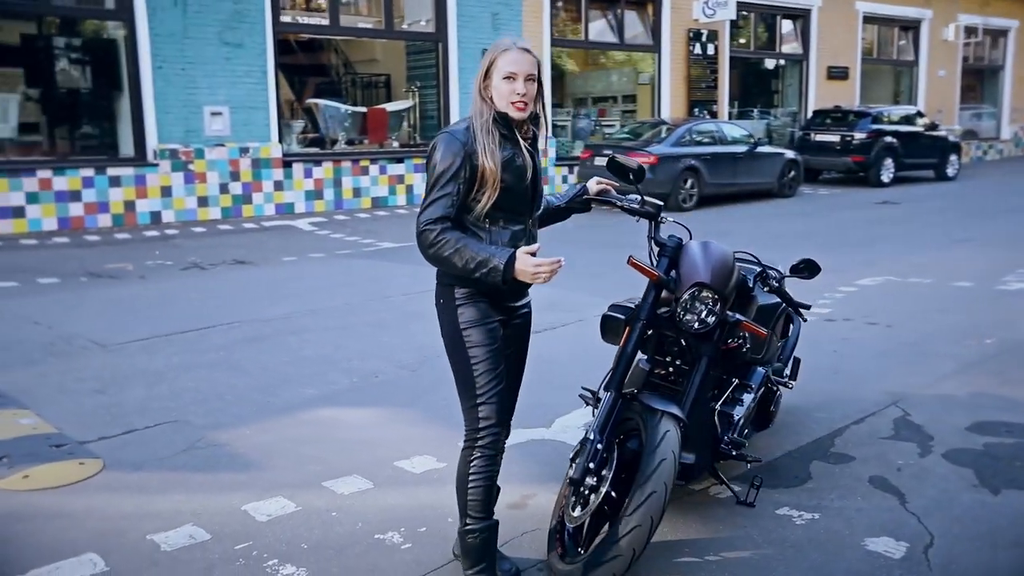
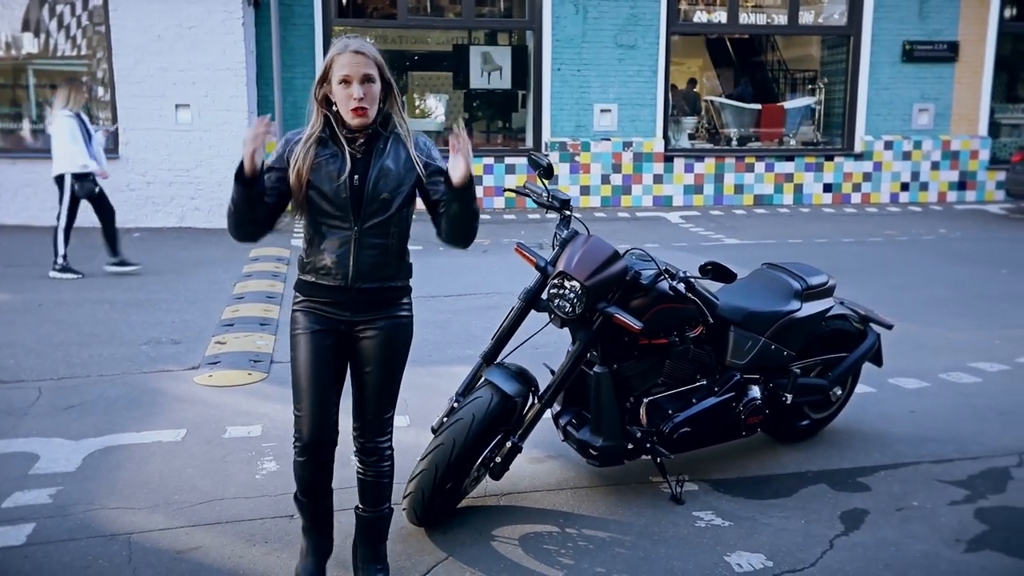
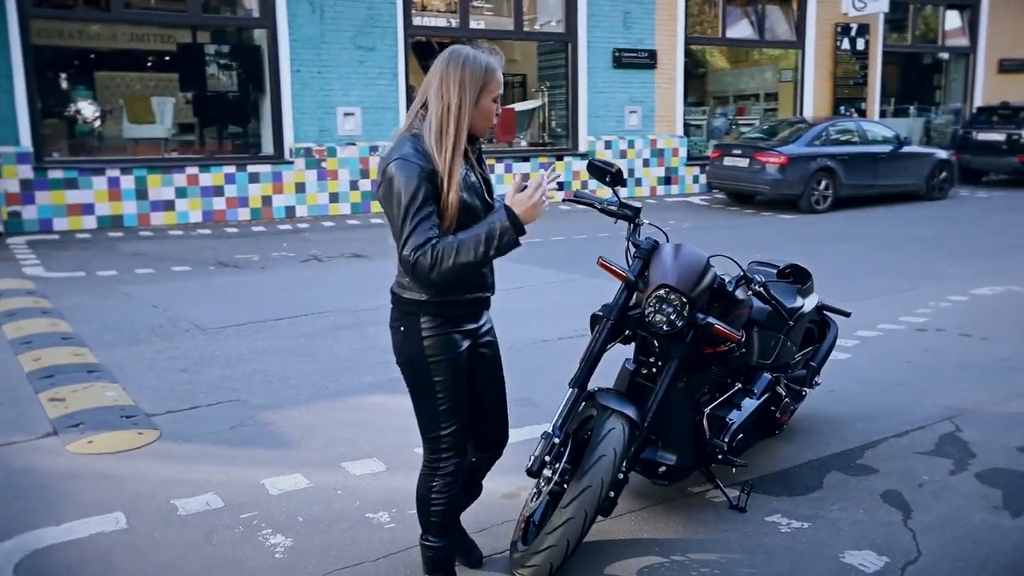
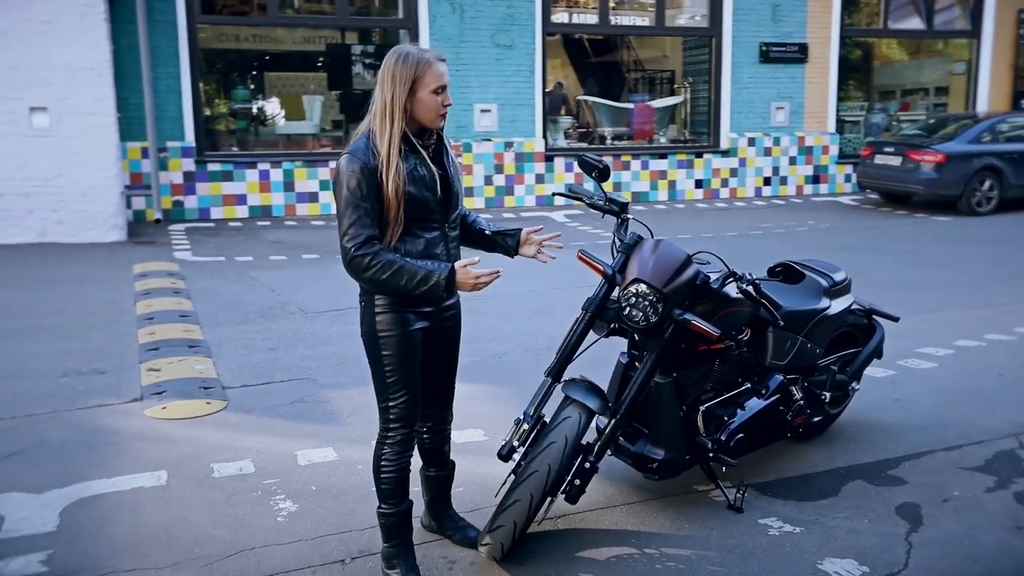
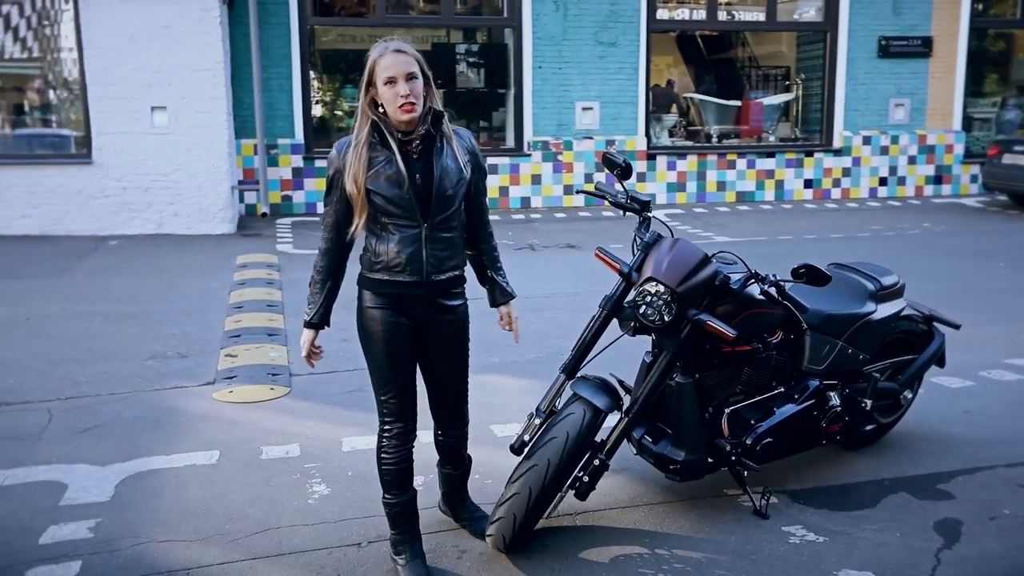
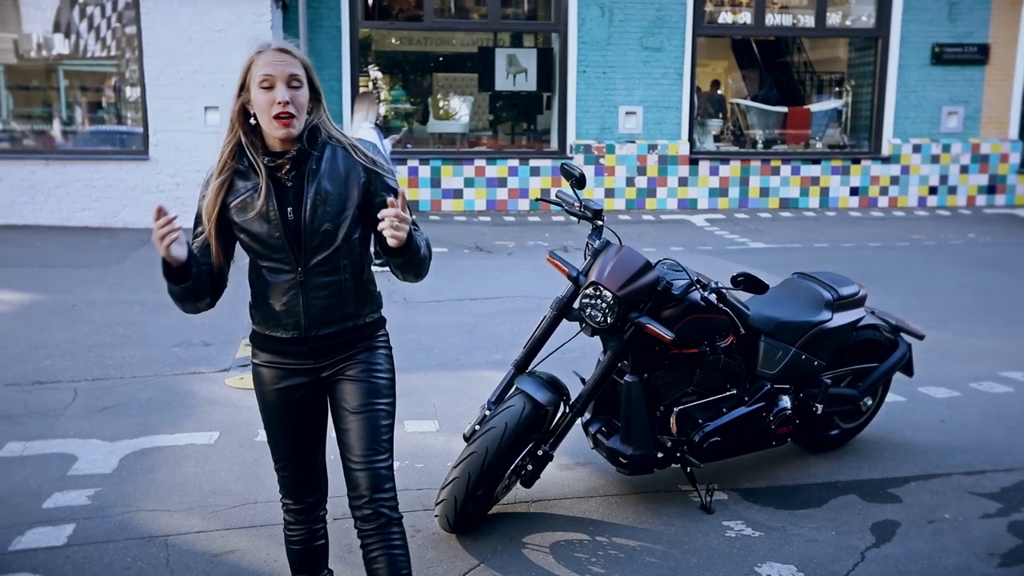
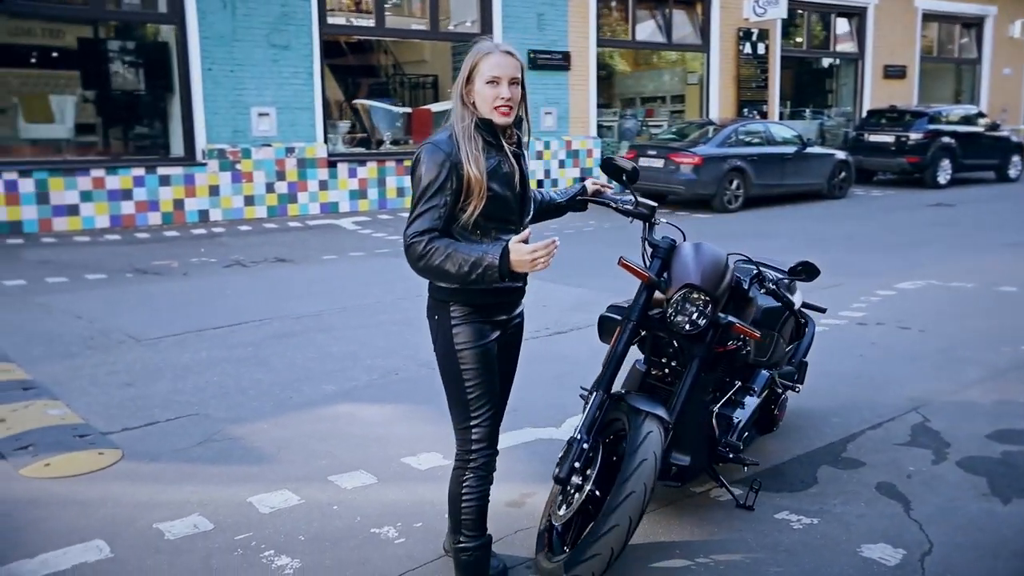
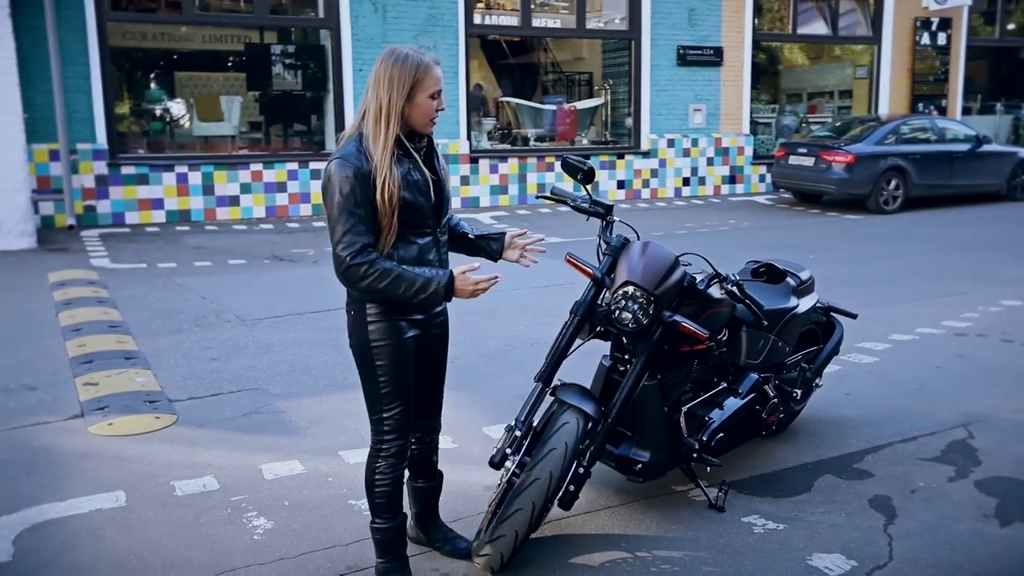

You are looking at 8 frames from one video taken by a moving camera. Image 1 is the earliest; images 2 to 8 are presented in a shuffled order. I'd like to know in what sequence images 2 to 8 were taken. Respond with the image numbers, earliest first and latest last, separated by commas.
7, 3, 8, 4, 5, 2, 6
